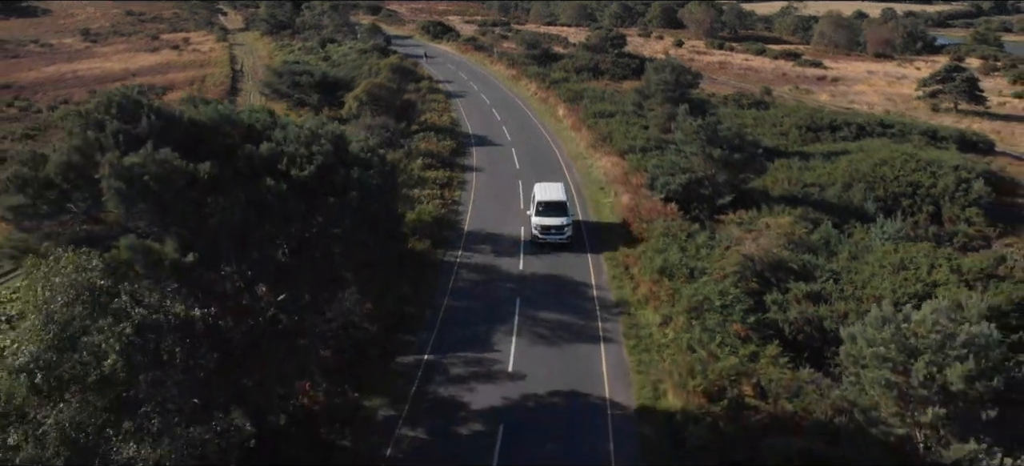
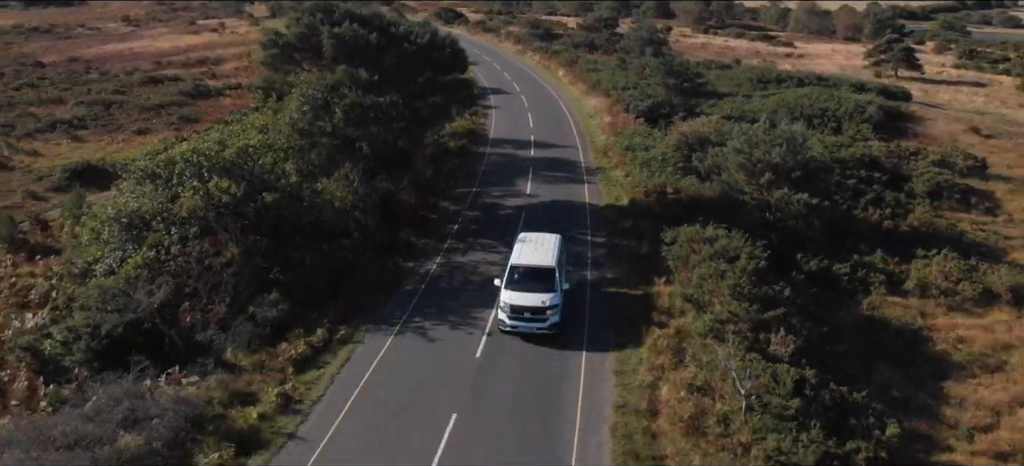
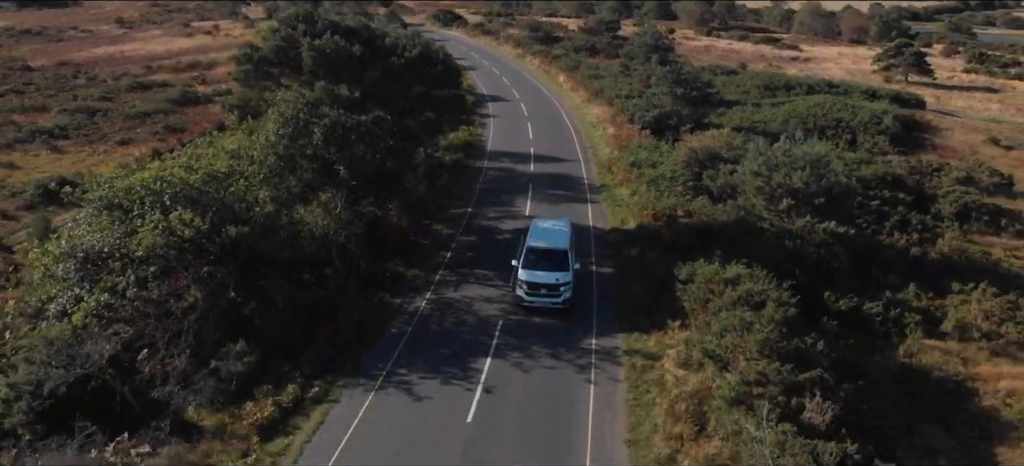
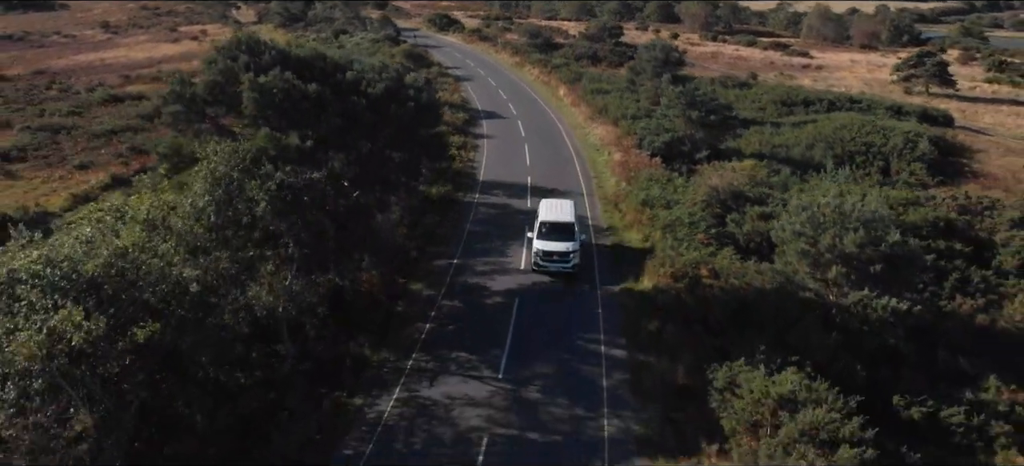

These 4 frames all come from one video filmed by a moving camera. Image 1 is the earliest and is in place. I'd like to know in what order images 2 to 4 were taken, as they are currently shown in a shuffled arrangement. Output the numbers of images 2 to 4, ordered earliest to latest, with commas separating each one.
4, 3, 2
